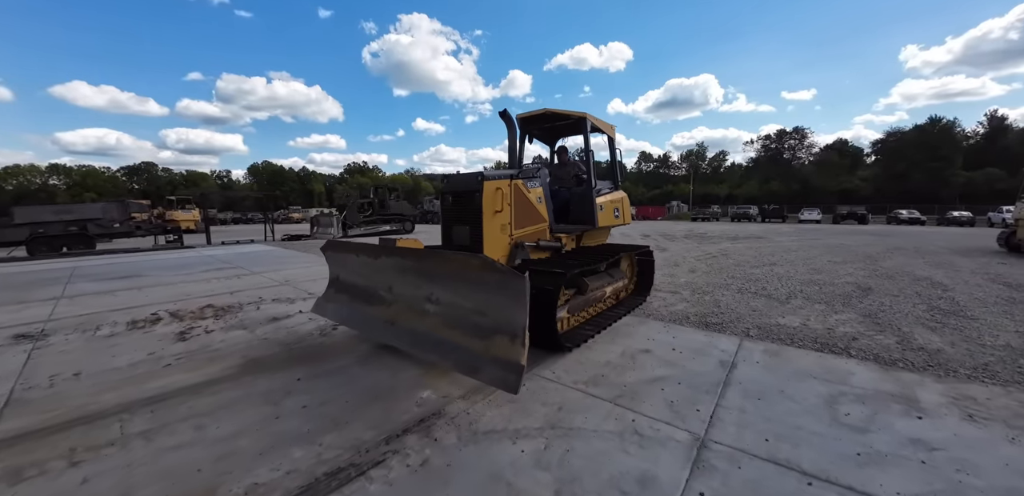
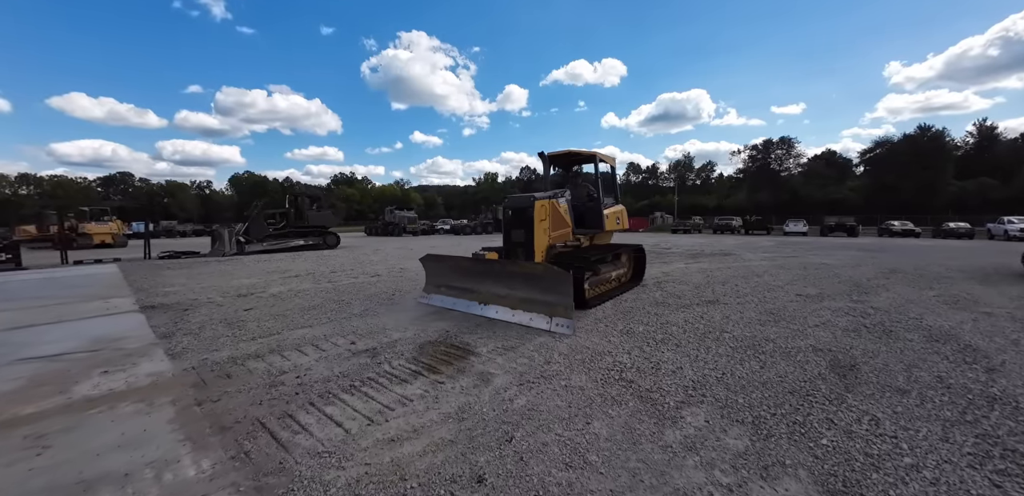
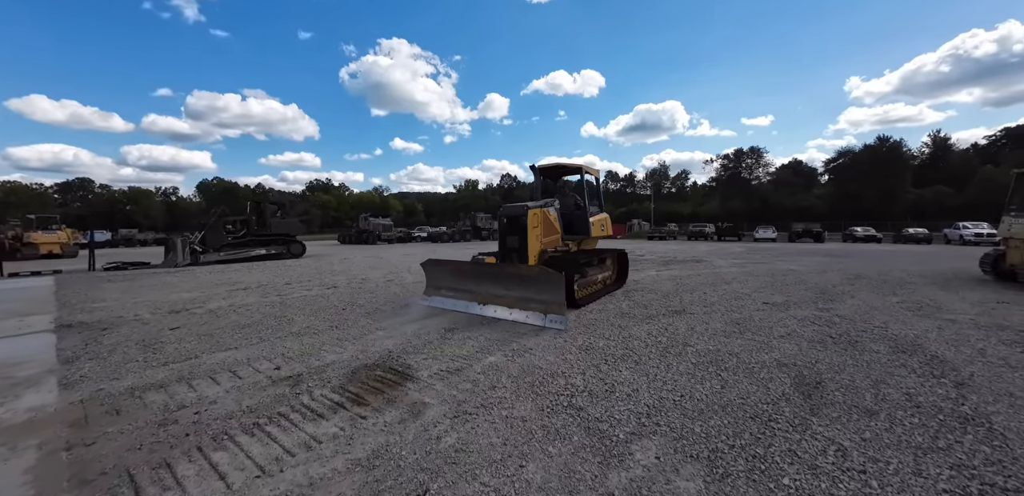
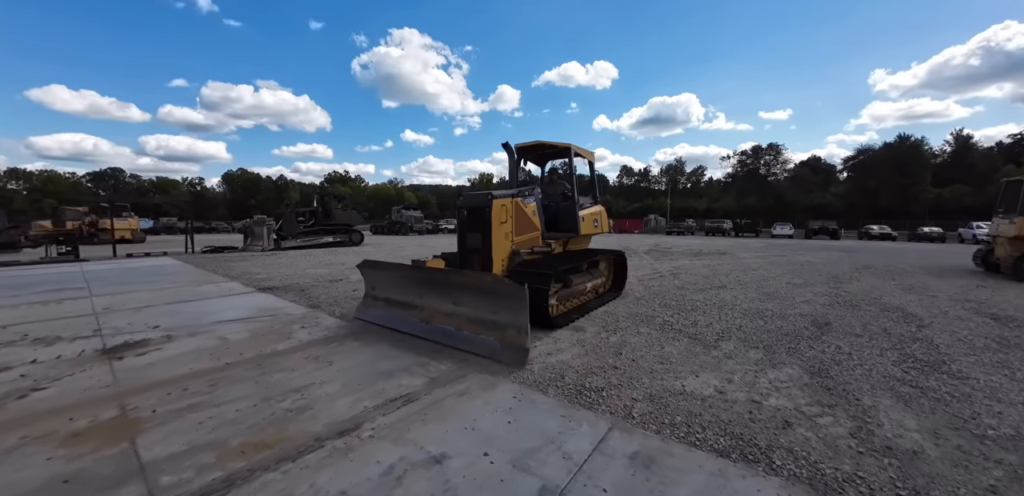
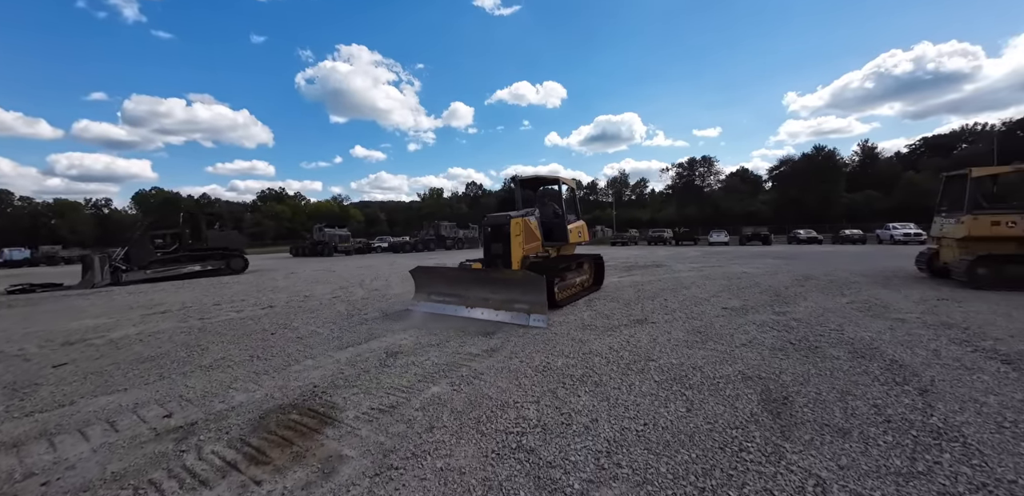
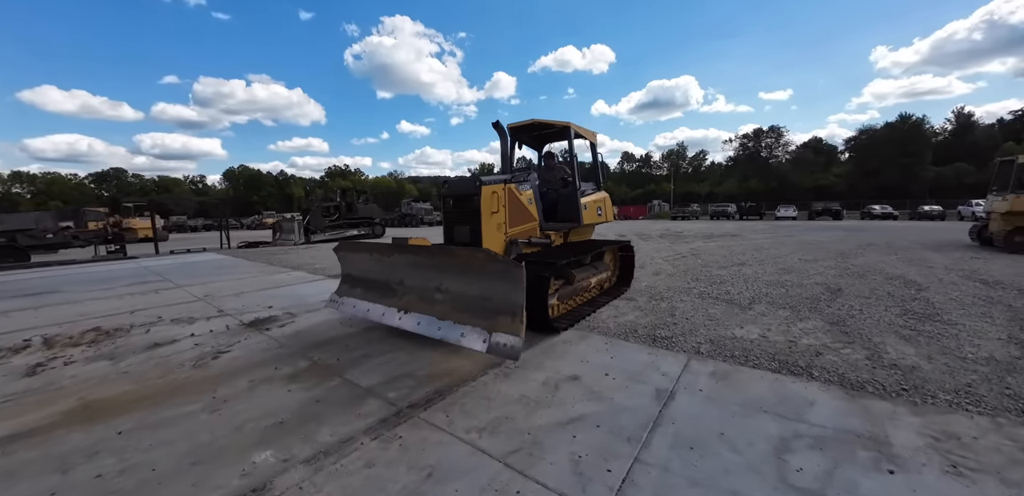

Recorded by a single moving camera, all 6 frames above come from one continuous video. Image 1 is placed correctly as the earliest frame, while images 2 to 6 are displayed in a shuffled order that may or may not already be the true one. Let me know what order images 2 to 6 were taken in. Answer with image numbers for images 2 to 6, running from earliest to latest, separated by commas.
6, 4, 2, 3, 5
